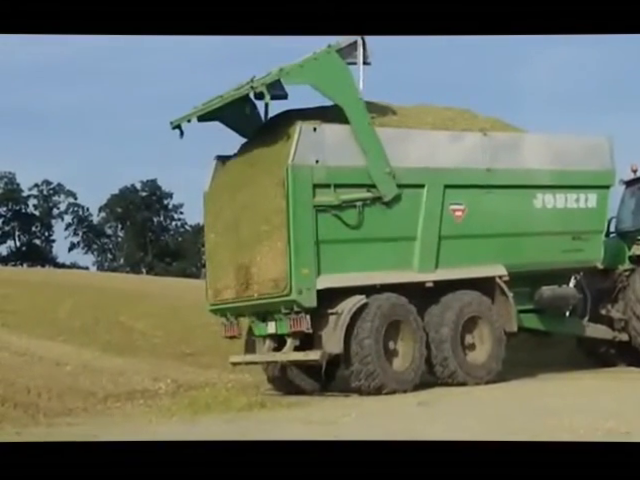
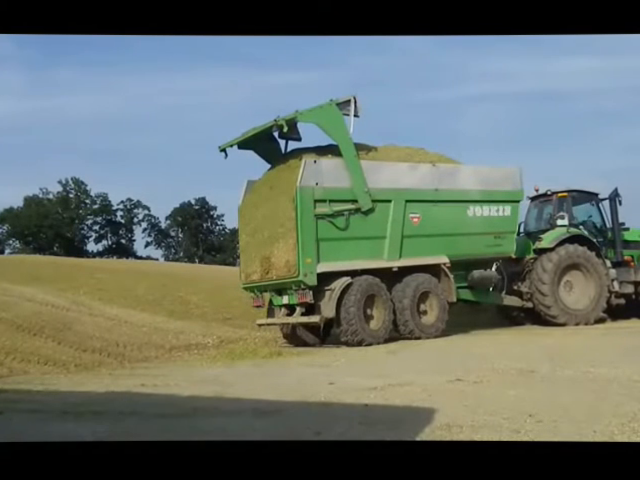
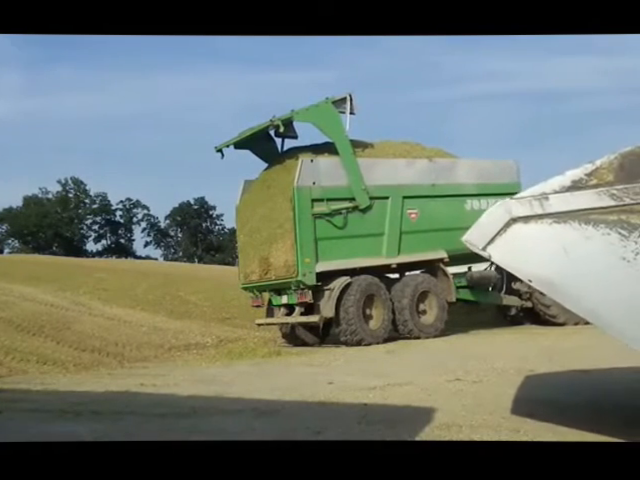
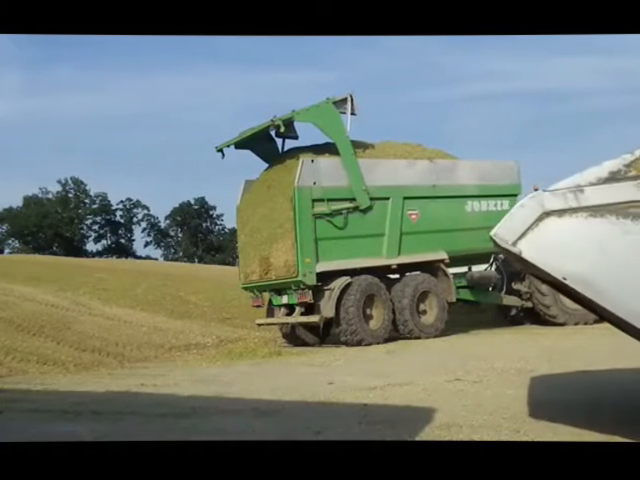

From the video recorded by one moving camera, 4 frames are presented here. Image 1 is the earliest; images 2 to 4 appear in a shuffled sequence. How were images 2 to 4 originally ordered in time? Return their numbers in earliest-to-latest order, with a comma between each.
2, 4, 3
